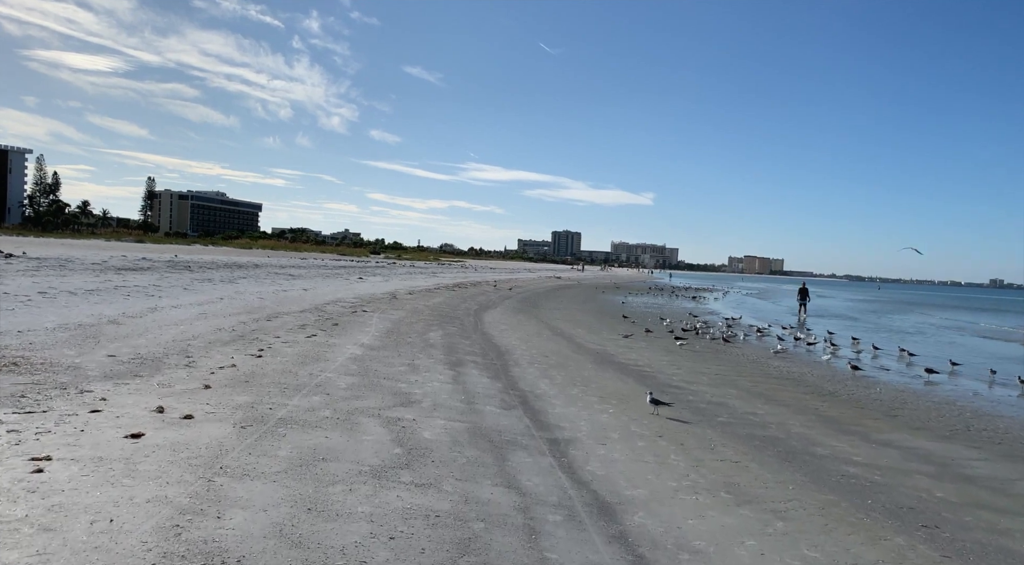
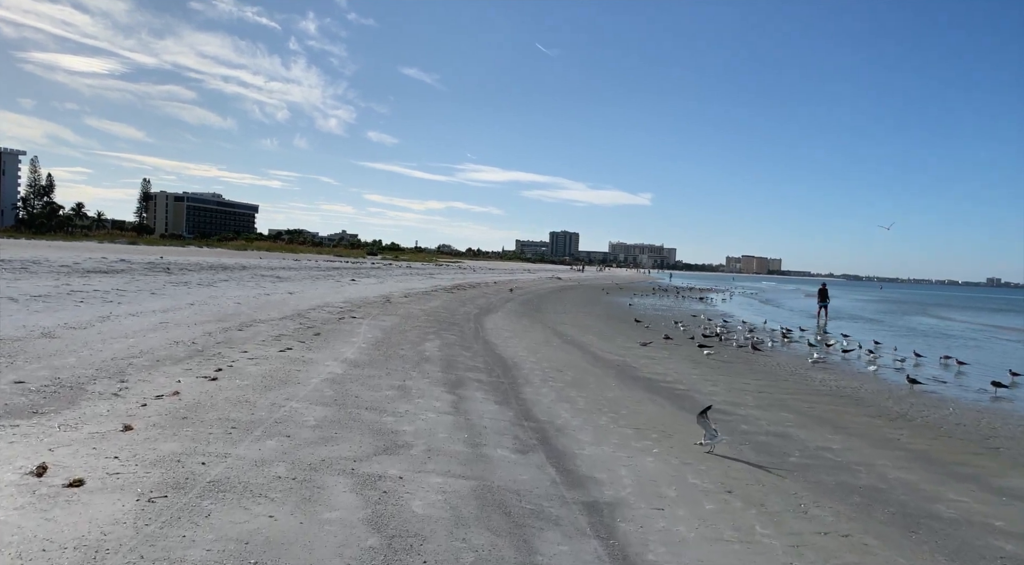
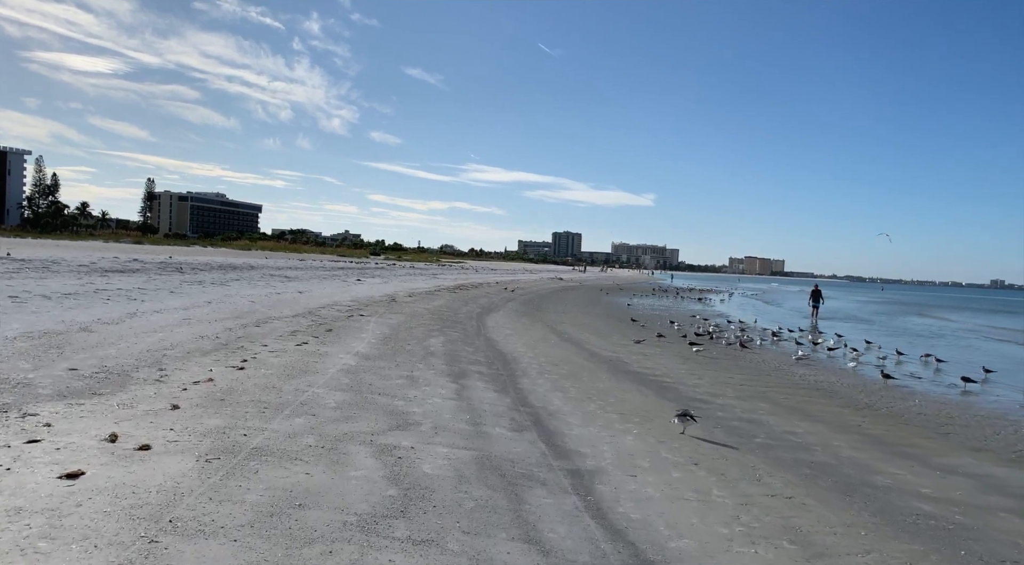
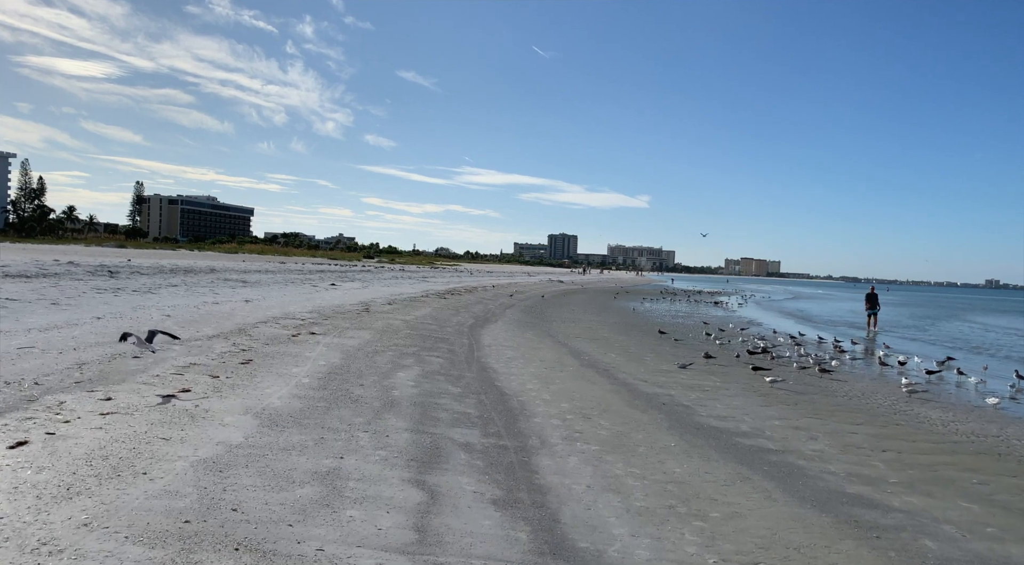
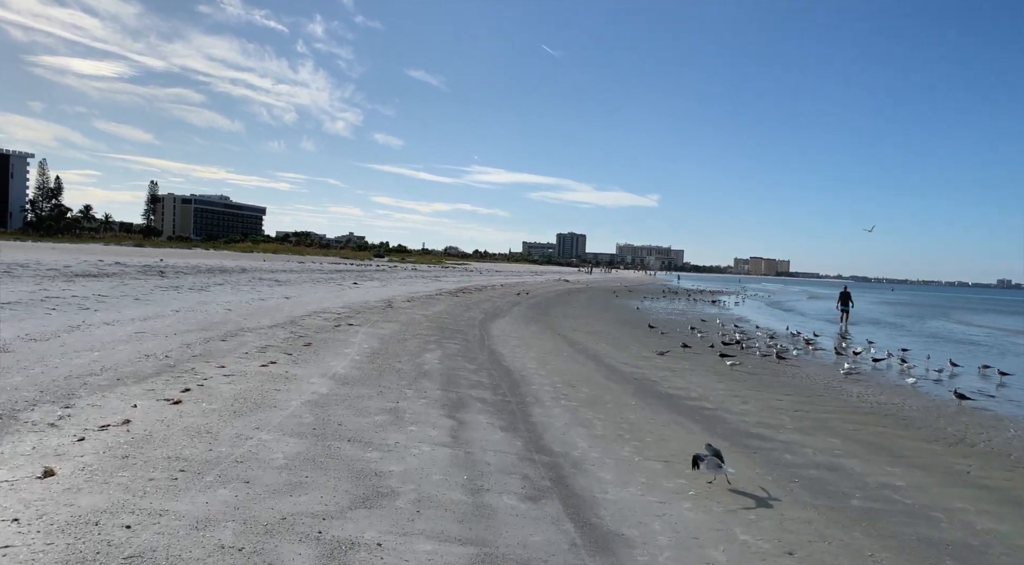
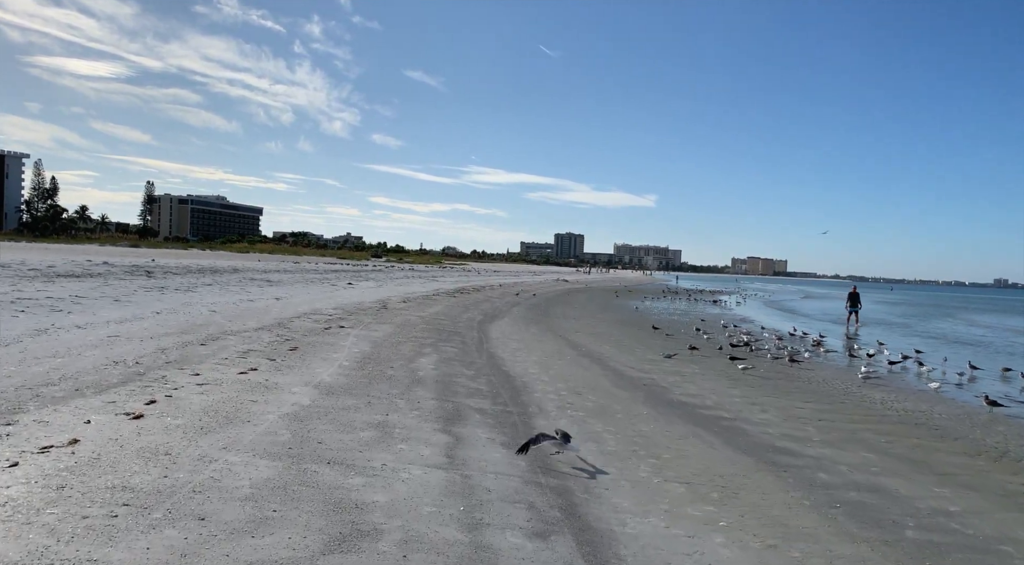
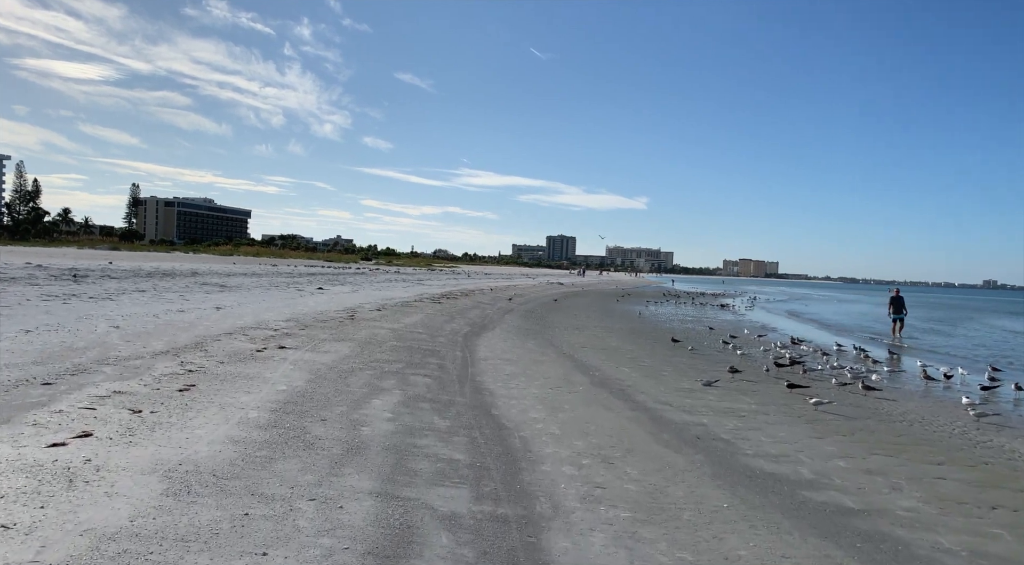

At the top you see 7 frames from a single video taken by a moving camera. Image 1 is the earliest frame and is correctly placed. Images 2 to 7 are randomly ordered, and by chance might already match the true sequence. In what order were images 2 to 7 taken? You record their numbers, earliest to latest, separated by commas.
3, 2, 5, 6, 4, 7
